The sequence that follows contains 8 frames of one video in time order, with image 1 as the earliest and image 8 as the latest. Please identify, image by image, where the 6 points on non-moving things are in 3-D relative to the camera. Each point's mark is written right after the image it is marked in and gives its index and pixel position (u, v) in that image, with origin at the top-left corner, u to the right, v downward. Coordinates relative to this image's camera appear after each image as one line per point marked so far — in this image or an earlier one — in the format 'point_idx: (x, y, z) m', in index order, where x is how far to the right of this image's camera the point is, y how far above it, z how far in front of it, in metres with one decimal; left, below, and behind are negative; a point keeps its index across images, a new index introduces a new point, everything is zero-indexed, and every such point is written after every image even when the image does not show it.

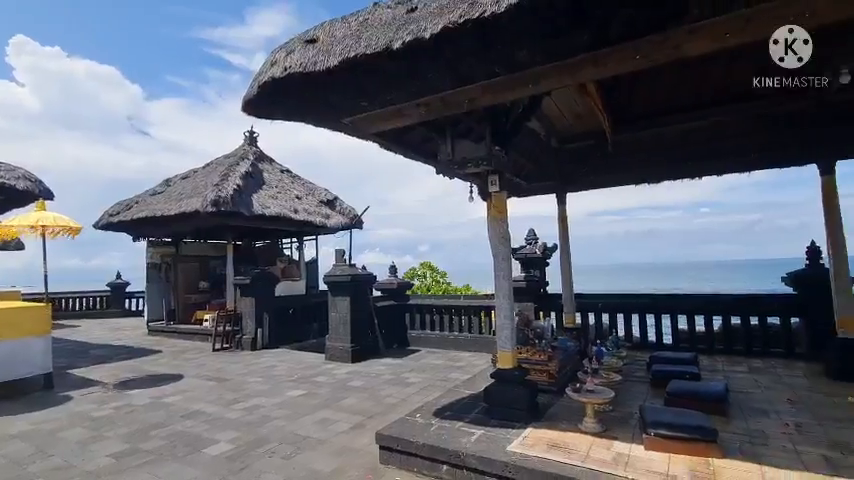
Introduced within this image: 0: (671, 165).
0: (+3.6, +1.1, +6.1) m
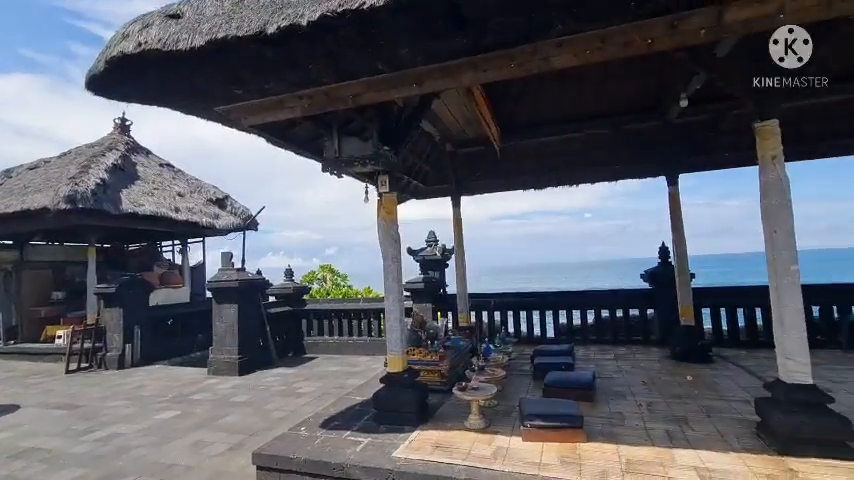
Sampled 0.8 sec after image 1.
0: (+2.0, +1.1, +6.6) m
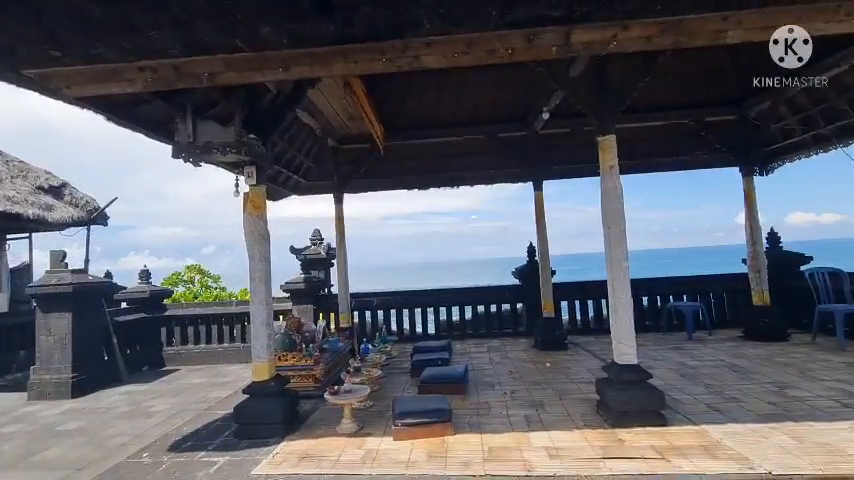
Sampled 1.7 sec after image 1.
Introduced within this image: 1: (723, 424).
0: (+0.1, +1.1, +6.8) m
1: (+2.1, -1.3, +3.0) m
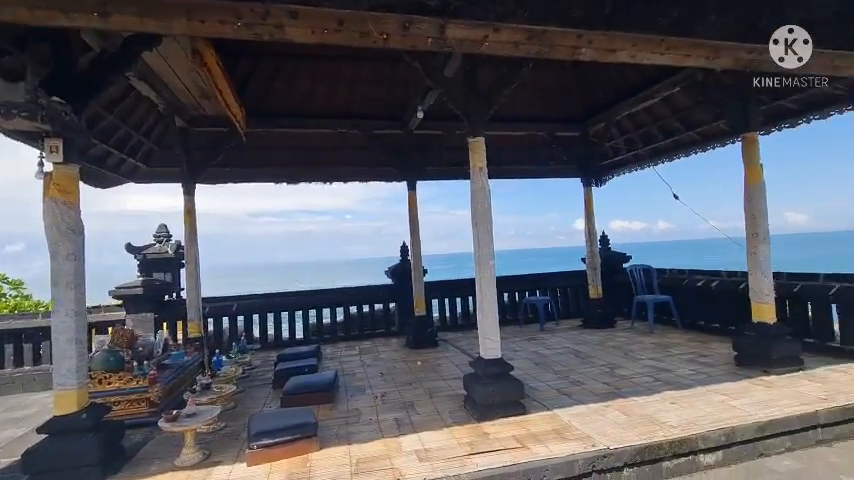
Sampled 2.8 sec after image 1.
0: (-1.9, +1.1, +6.3) m
1: (+1.1, -1.3, +3.3) m
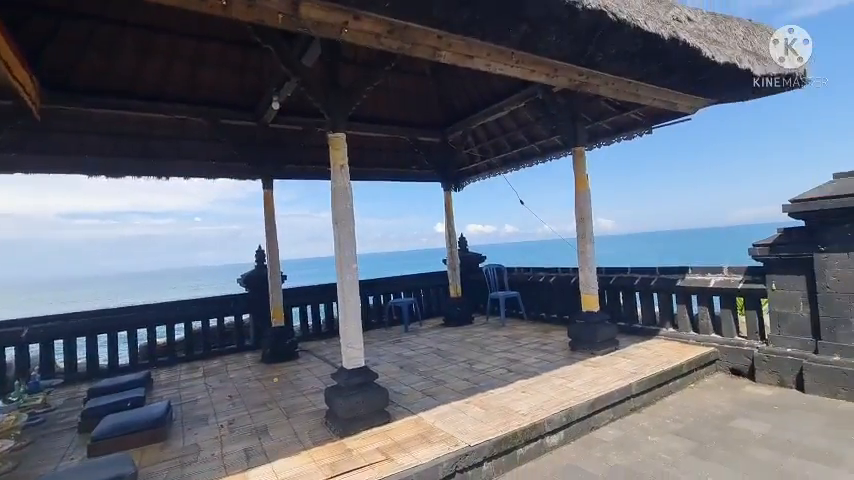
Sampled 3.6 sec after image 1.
0: (-3.8, +1.0, +5.3) m
1: (+0.1, -1.3, +3.3) m
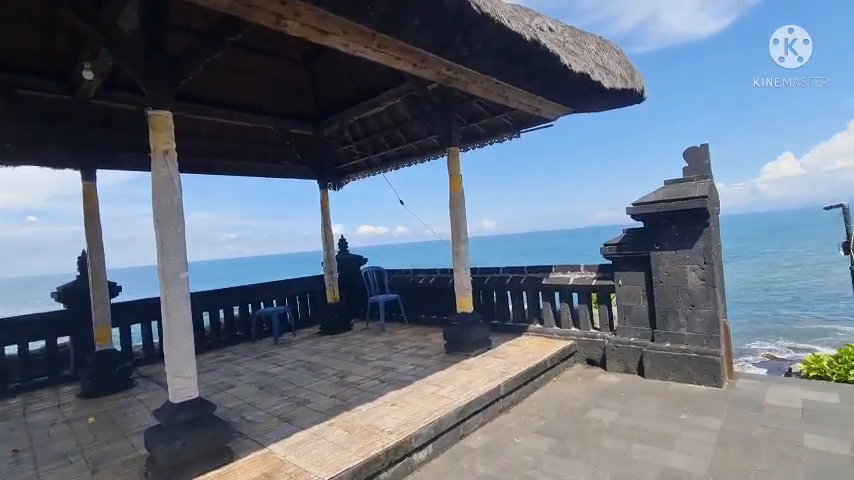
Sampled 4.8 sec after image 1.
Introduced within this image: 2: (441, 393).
0: (-5.2, +1.0, +3.8) m
1: (-1.0, -1.4, +2.9) m
2: (+0.1, -1.3, +3.5) m
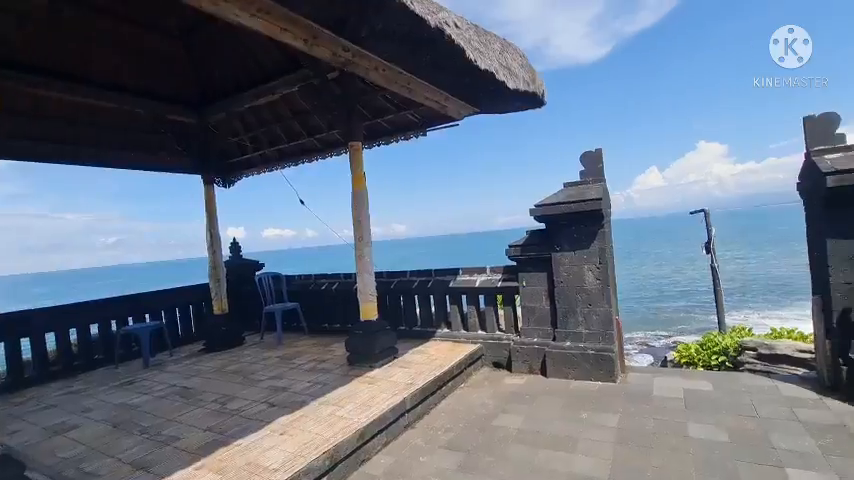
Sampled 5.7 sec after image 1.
0: (-5.9, +1.0, +2.3) m
1: (-1.6, -1.4, +2.3) m
2: (-0.7, -1.3, +3.1) m
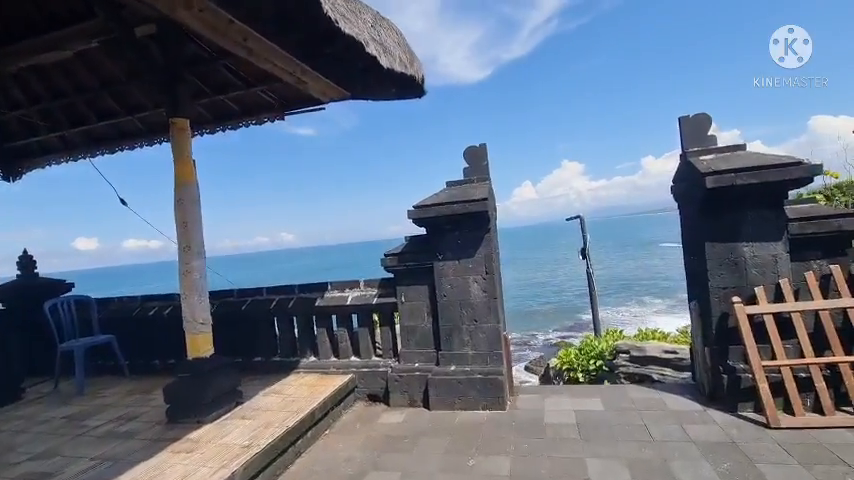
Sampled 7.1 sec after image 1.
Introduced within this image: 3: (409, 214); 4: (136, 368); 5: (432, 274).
0: (-6.4, +0.9, -0.1) m
1: (-2.2, -1.4, +1.0) m
2: (-1.5, -1.4, +2.1) m
3: (-0.2, +0.2, +3.6) m
4: (-3.3, -1.4, +4.7) m
5: (0.0, -0.3, +3.7) m
